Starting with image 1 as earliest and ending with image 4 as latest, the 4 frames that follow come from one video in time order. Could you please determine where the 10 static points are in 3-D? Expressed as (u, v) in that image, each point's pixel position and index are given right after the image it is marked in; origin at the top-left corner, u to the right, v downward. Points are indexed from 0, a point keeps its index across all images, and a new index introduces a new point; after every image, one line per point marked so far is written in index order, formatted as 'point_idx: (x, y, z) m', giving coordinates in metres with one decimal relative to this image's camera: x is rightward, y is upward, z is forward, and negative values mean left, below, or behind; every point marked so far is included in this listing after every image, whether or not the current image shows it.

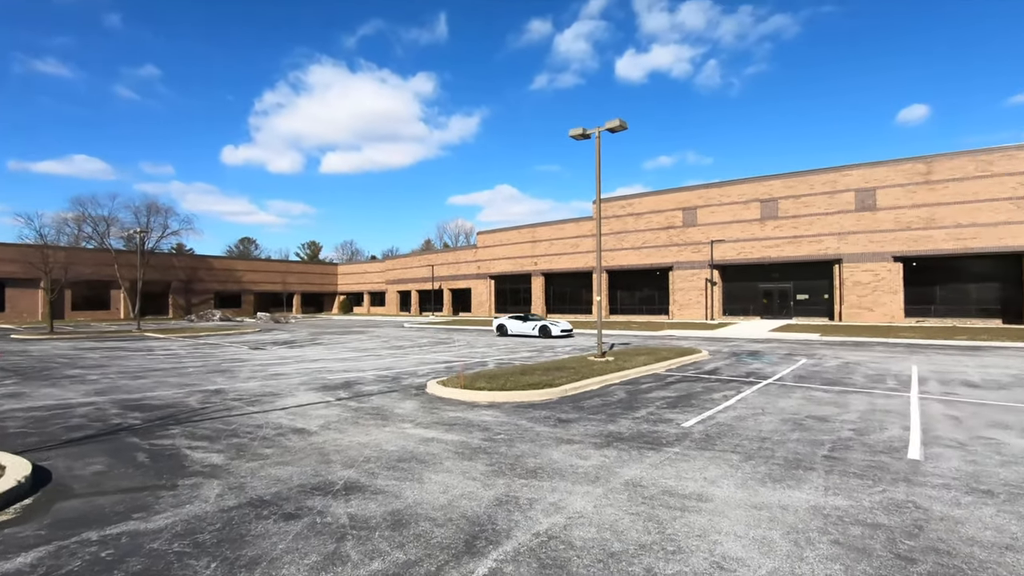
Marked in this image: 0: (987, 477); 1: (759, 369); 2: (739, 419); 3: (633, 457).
0: (+5.2, -2.1, +5.9) m
1: (+7.1, -2.3, +15.4) m
2: (+3.7, -2.1, +8.8) m
3: (+1.5, -2.1, +6.6) m
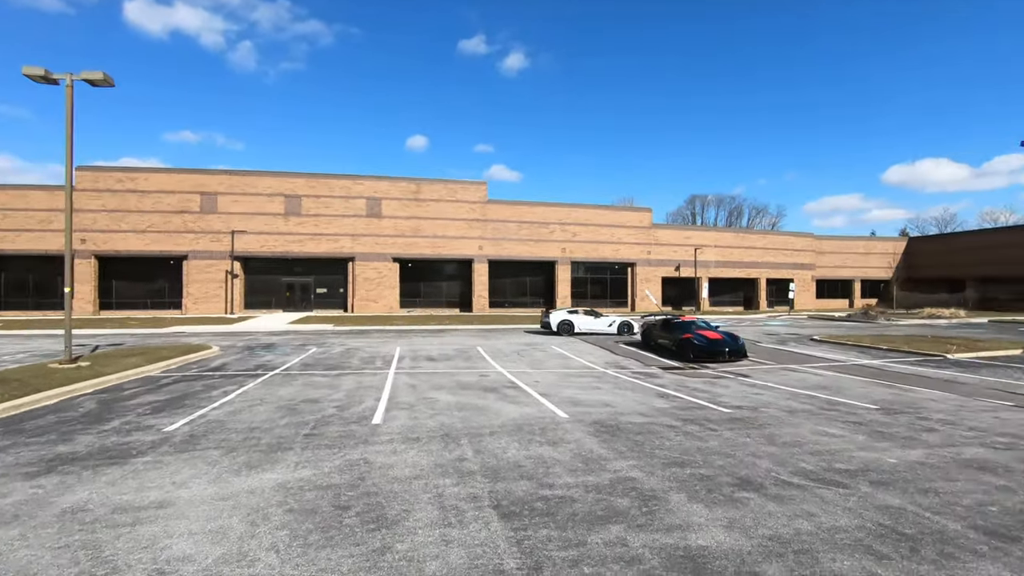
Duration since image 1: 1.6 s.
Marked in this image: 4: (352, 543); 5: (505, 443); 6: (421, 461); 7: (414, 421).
0: (-1.4, -2.0, +7.8) m
1: (-7.0, -2.1, +15.6) m
2: (-4.5, -2.0, +8.6) m
3: (-4.4, -1.9, +5.5) m
4: (-1.2, -1.9, +4.0) m
5: (-0.1, -2.0, +6.9) m
6: (-1.0, -1.9, +6.1) m
7: (-1.5, -2.0, +8.1) m
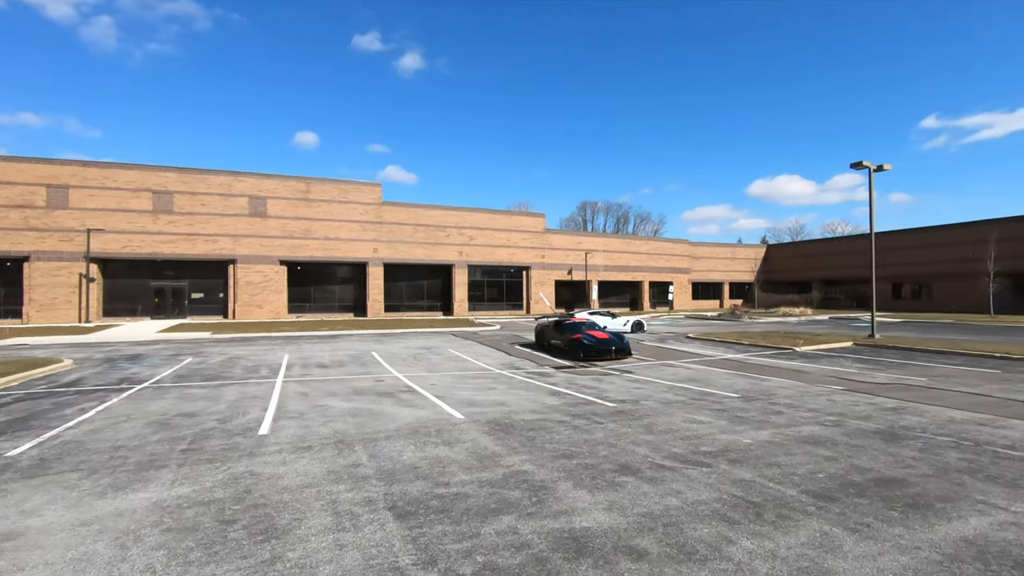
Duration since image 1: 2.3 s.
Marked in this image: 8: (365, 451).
0: (-2.8, -2.1, +7.5) m
1: (-9.9, -2.2, +14.1) m
2: (-6.0, -2.1, +7.7) m
3: (-5.4, -2.0, +4.7) m
4: (-2.0, -1.9, +3.9) m
5: (-1.4, -2.0, +6.9) m
6: (-2.2, -2.0, +5.9) m
7: (-3.0, -2.1, +7.9) m
8: (-1.8, -2.0, +6.7) m
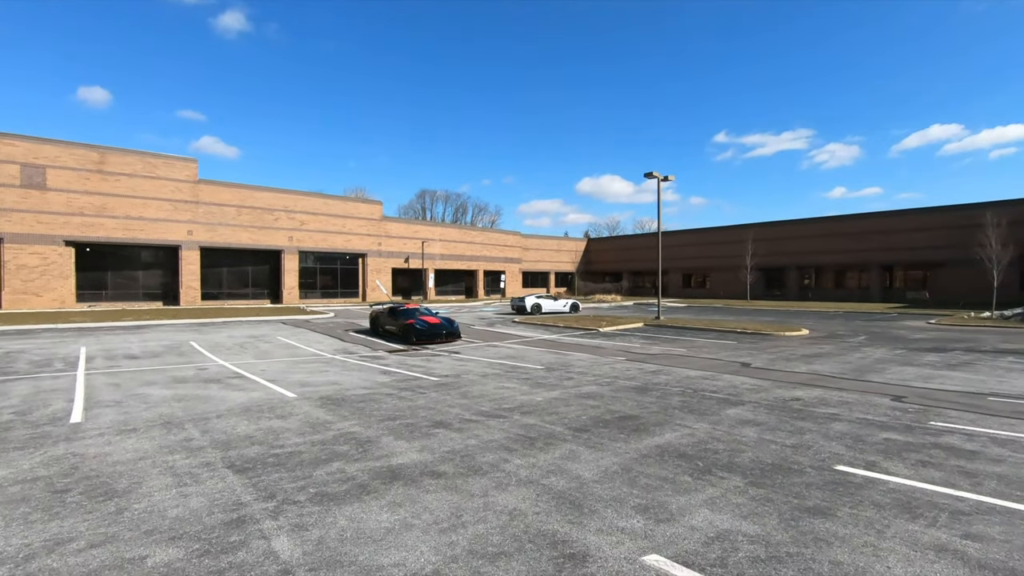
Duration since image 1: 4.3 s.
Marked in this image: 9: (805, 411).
0: (-5.3, -1.8, +7.6) m
1: (-14.0, -1.8, +11.8) m
2: (-8.5, -1.9, +6.8) m
3: (-7.0, -1.8, +4.2) m
4: (-3.4, -1.8, +4.3) m
5: (-3.8, -1.8, +7.4) m
6: (-4.3, -1.8, +6.2) m
7: (-5.6, -1.9, +7.8) m
8: (-4.1, -1.8, +7.0) m
9: (+4.1, -1.7, +7.6) m
